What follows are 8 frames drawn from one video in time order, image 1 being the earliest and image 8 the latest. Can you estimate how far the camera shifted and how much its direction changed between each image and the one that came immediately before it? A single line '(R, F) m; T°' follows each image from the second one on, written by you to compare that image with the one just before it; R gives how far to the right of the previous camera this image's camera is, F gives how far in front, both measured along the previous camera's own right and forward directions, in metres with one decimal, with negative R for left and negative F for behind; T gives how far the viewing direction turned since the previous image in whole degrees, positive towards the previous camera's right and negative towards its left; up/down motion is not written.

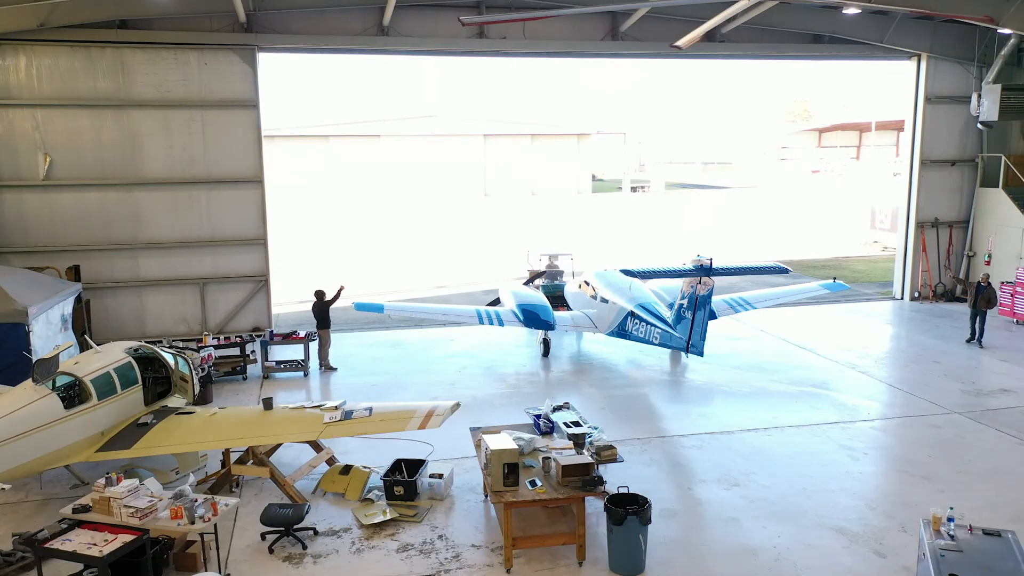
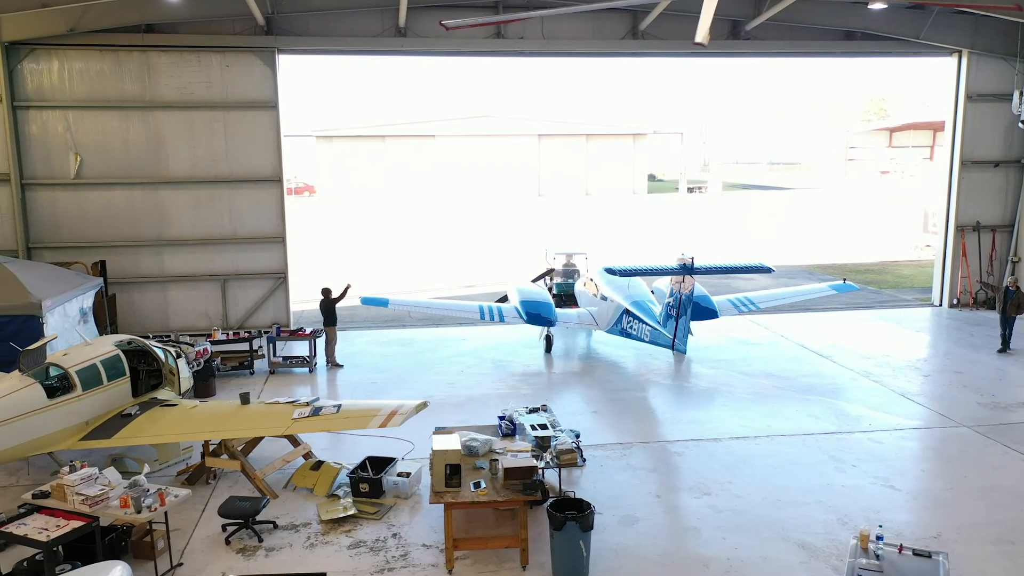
(+0.9, +0.1) m; -5°
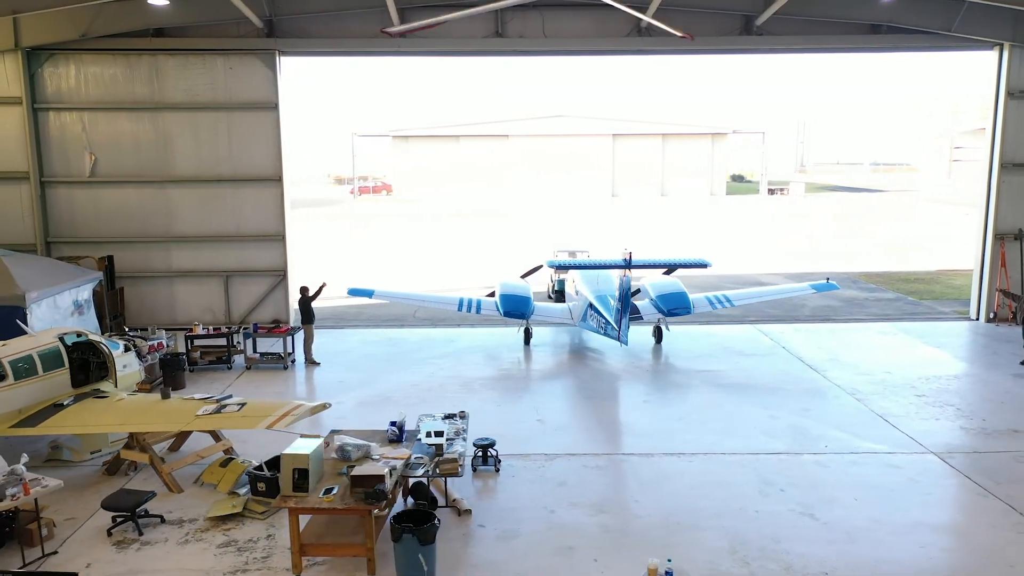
(+1.8, +0.3) m; -7°
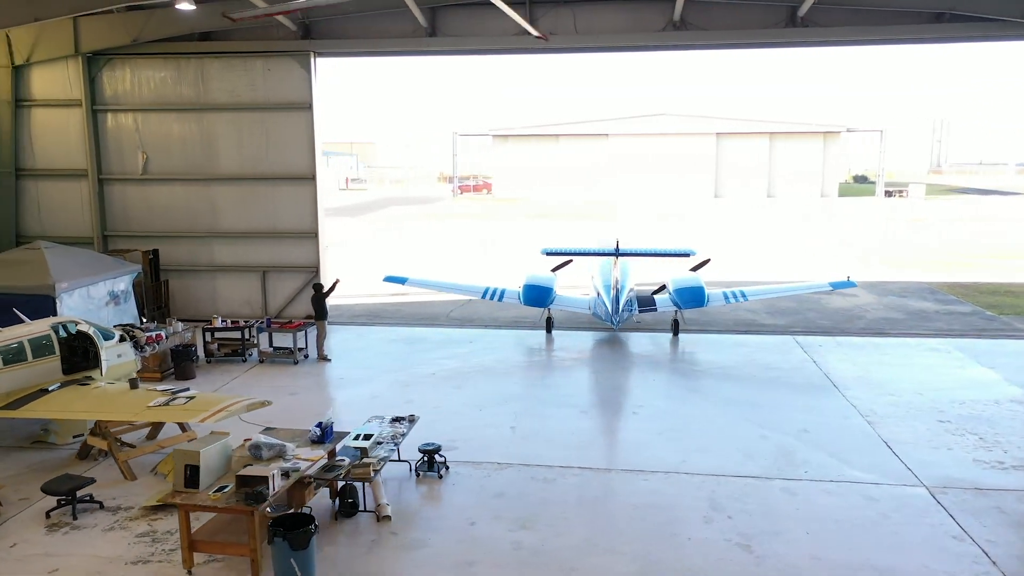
(+1.7, +0.4) m; -9°
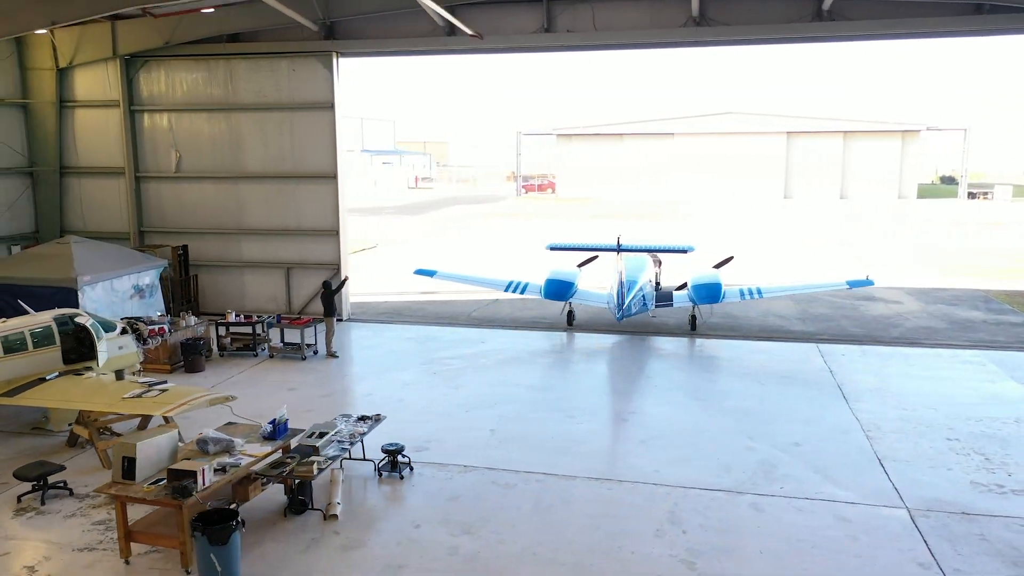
(+1.1, +0.2) m; -6°
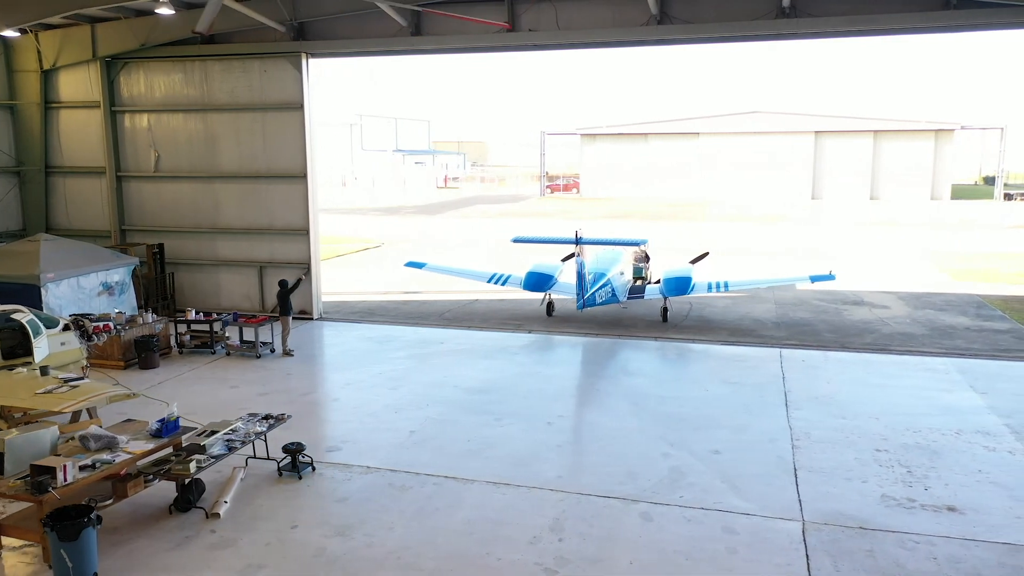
(+1.4, +0.1) m; -3°
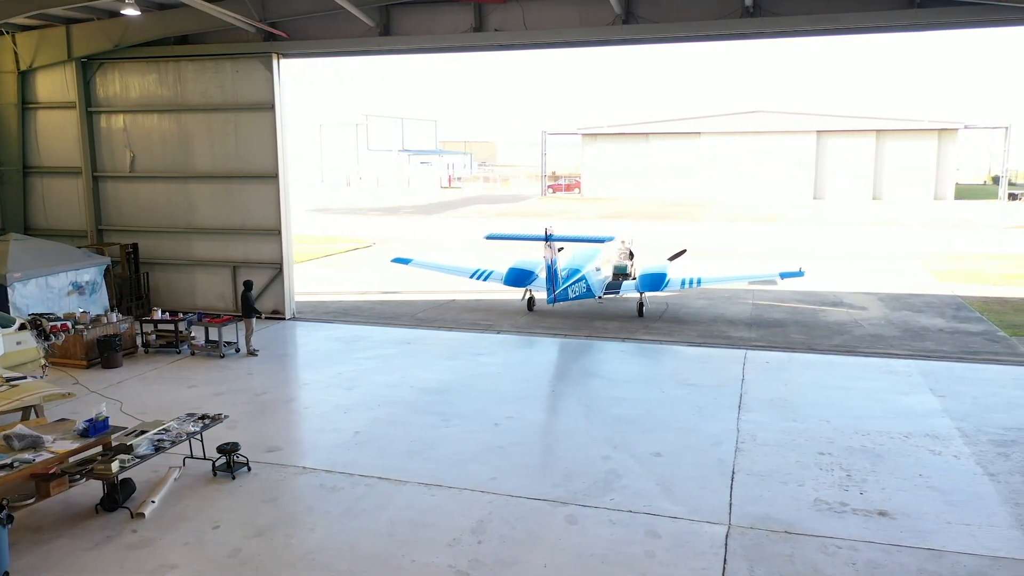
(+0.8, 0.0) m; -1°
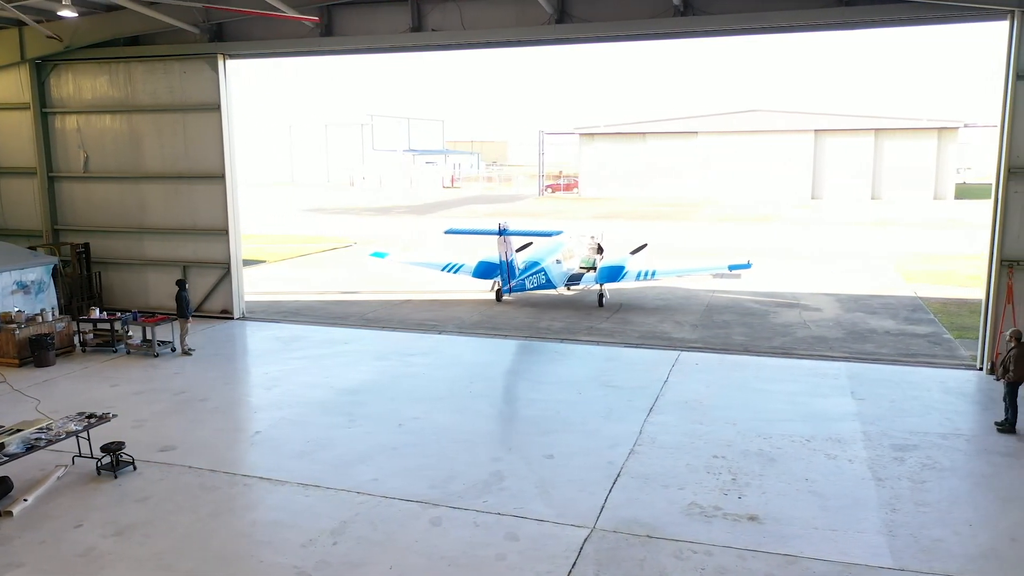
(+1.3, 0.0) m; -1°
